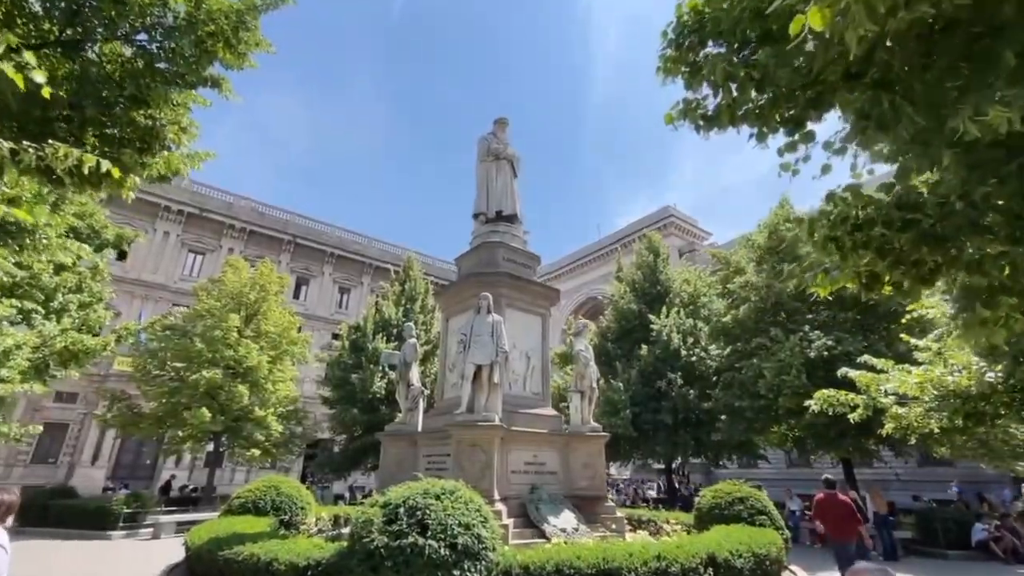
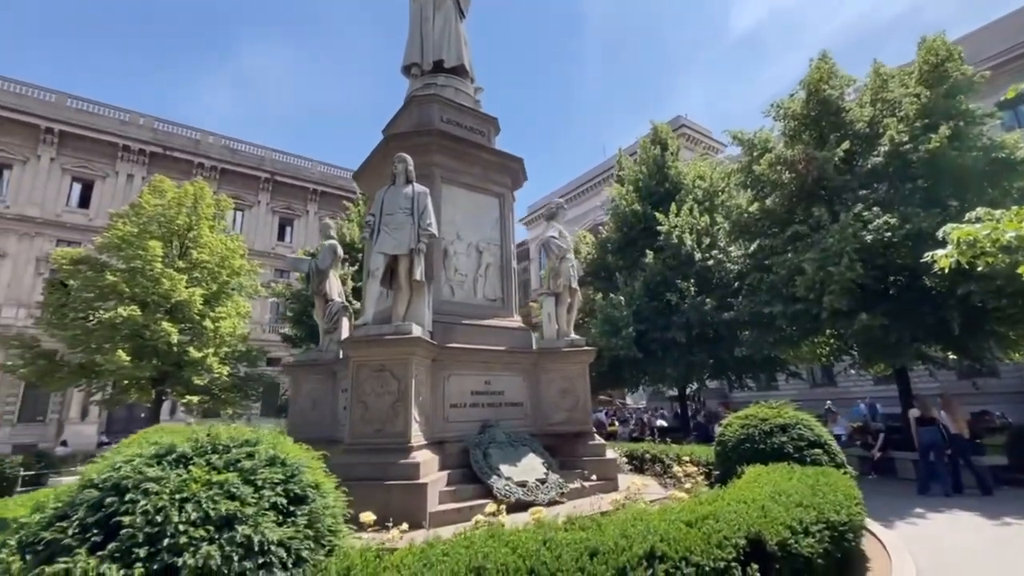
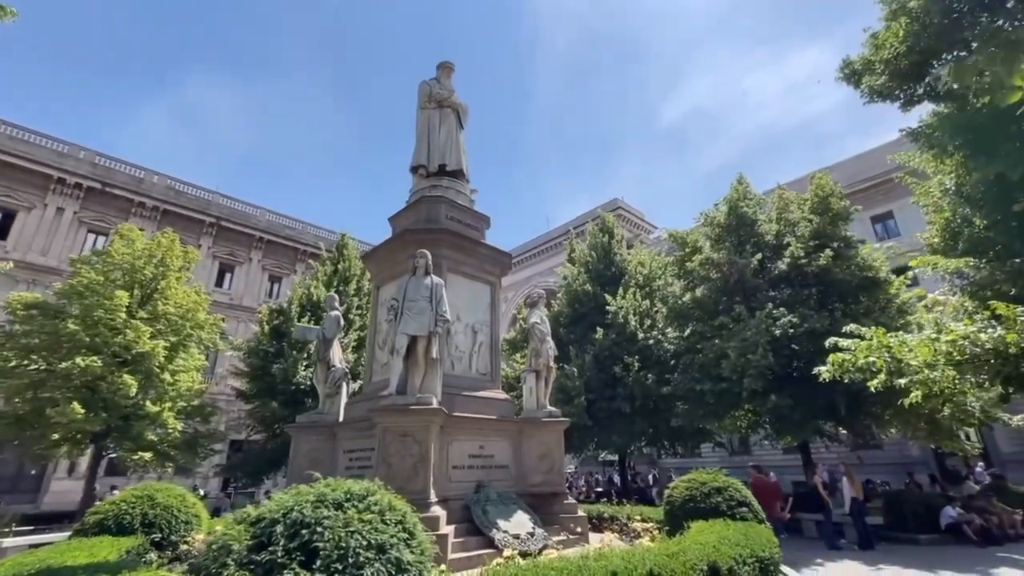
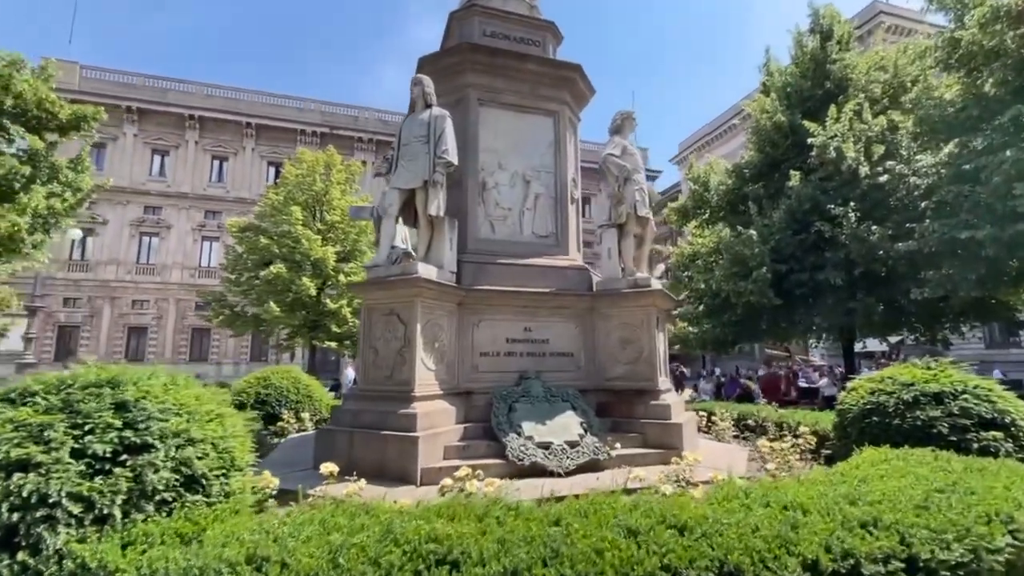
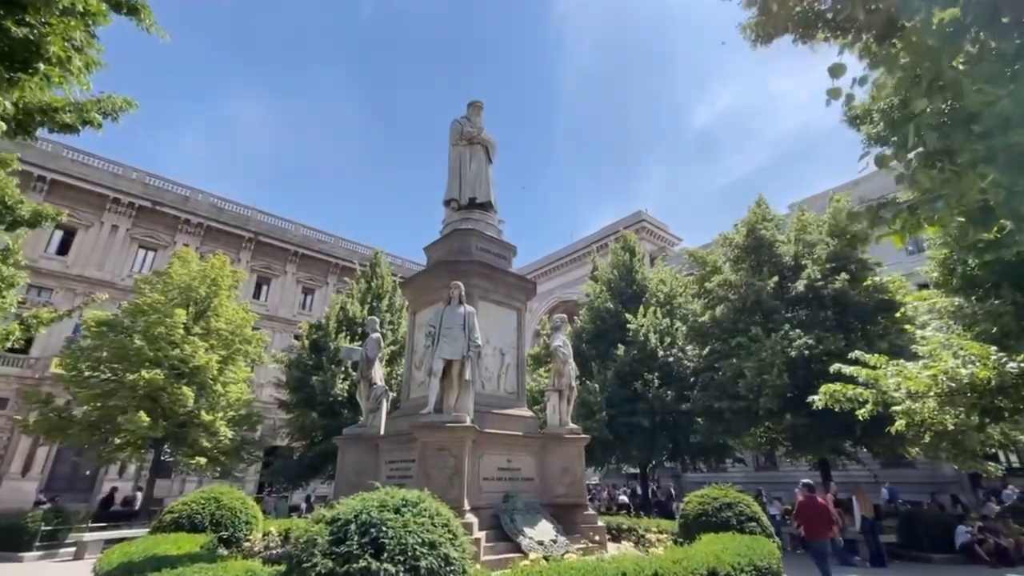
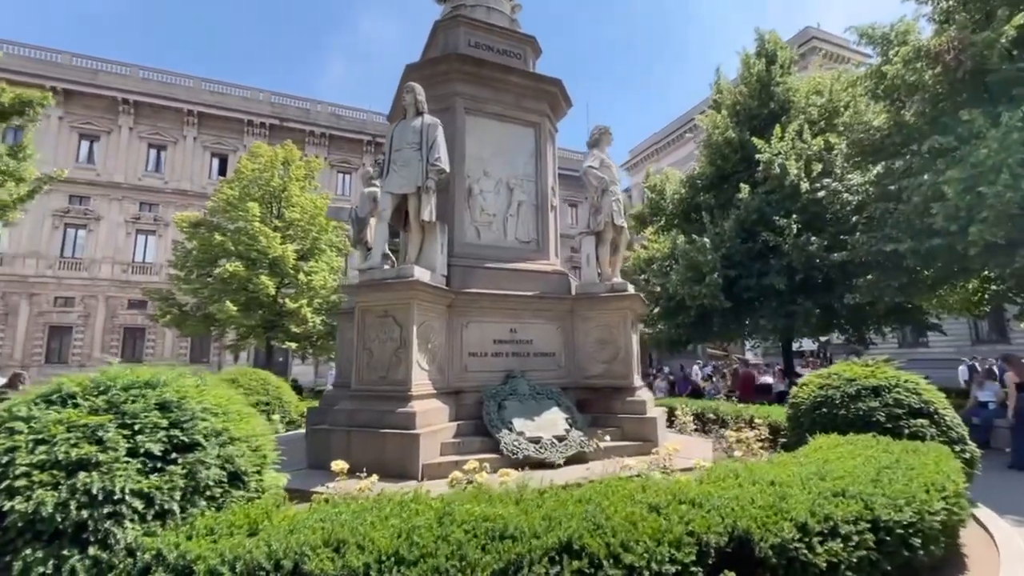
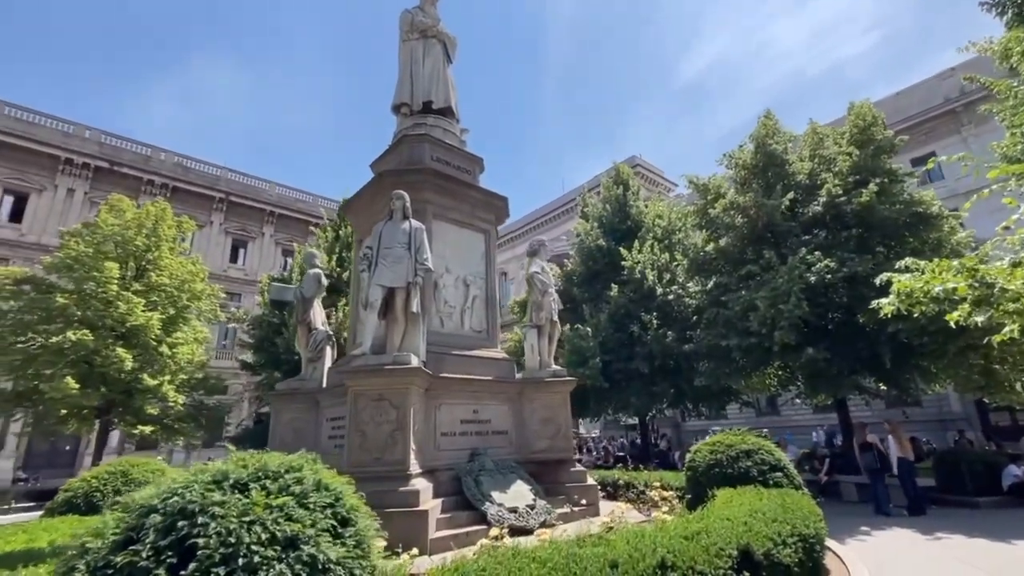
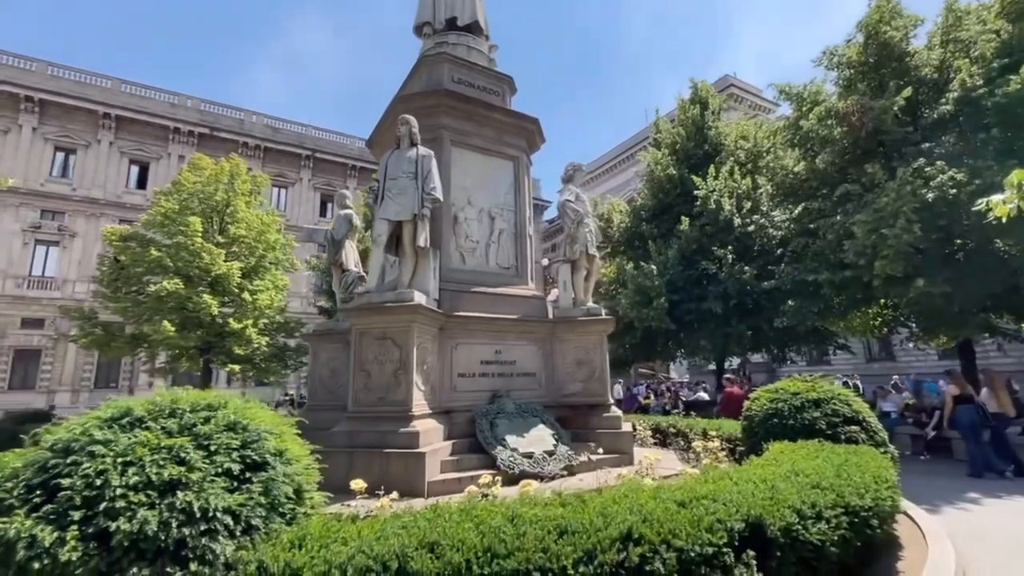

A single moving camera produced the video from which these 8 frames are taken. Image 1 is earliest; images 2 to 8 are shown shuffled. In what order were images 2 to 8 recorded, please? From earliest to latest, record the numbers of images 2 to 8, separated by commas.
5, 3, 7, 2, 8, 6, 4
